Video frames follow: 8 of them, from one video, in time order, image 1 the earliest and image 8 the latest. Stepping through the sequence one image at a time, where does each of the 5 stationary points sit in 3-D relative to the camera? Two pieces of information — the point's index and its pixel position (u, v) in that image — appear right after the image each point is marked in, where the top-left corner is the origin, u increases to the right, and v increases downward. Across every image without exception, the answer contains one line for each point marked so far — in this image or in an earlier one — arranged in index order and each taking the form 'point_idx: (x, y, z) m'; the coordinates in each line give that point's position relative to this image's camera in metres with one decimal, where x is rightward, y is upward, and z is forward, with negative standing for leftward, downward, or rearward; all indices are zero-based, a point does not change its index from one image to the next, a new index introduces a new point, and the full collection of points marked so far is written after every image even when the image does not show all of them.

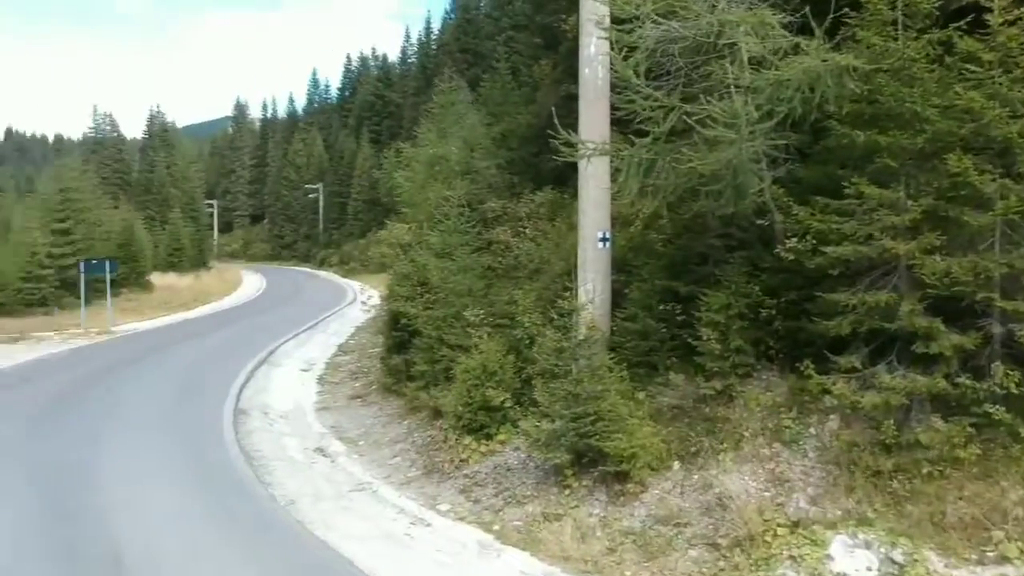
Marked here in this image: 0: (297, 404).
0: (-3.7, -2.0, +17.0) m
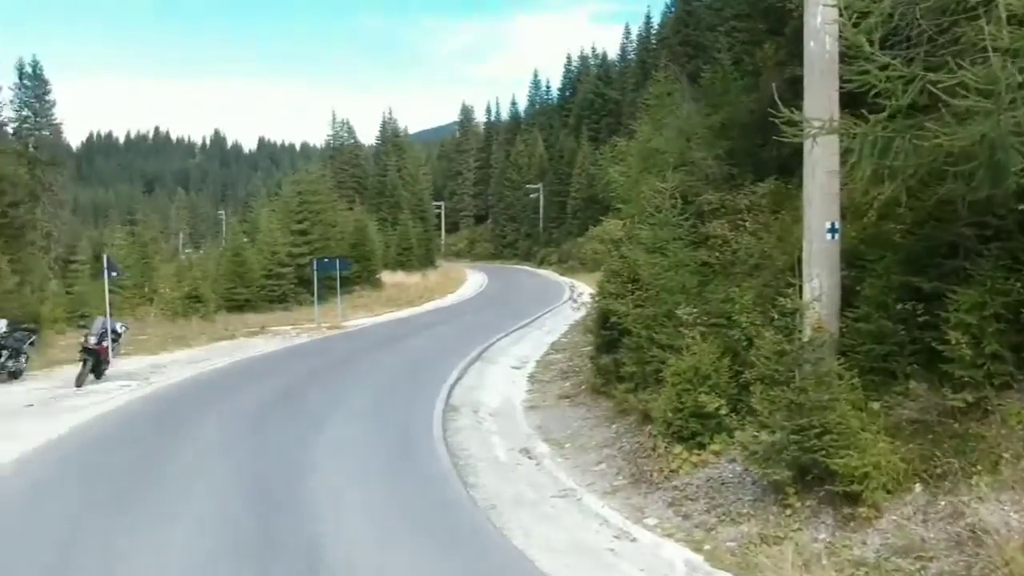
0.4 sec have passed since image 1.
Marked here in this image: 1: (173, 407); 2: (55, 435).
0: (-0.1, -1.9, +16.8) m
1: (-5.6, -1.9, +16.5) m
2: (-6.8, -2.0, +14.8) m
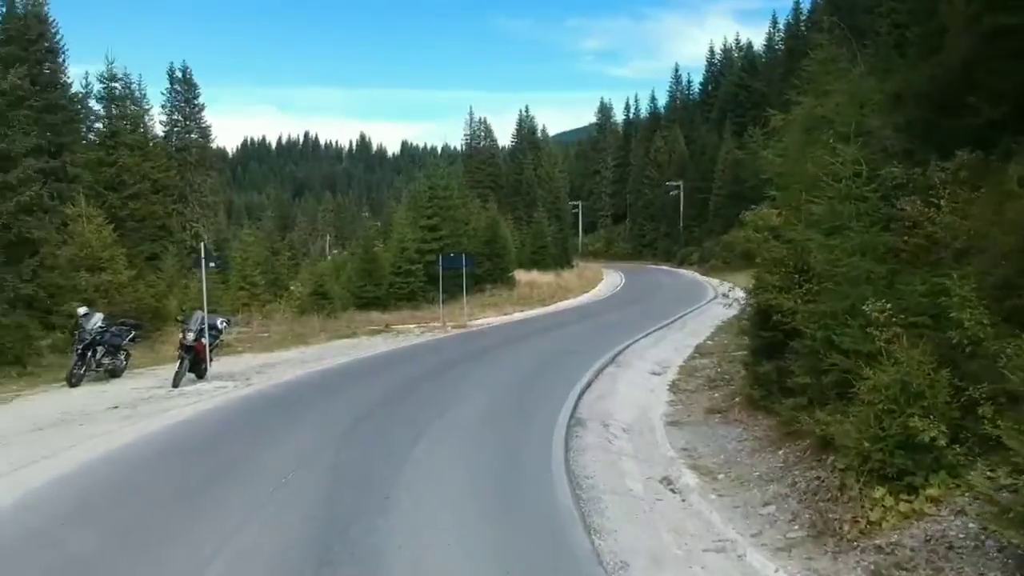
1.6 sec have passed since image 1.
0: (+1.9, -1.8, +14.1) m
1: (-3.6, -1.8, +14.6) m
2: (-5.0, -1.8, +13.1) m
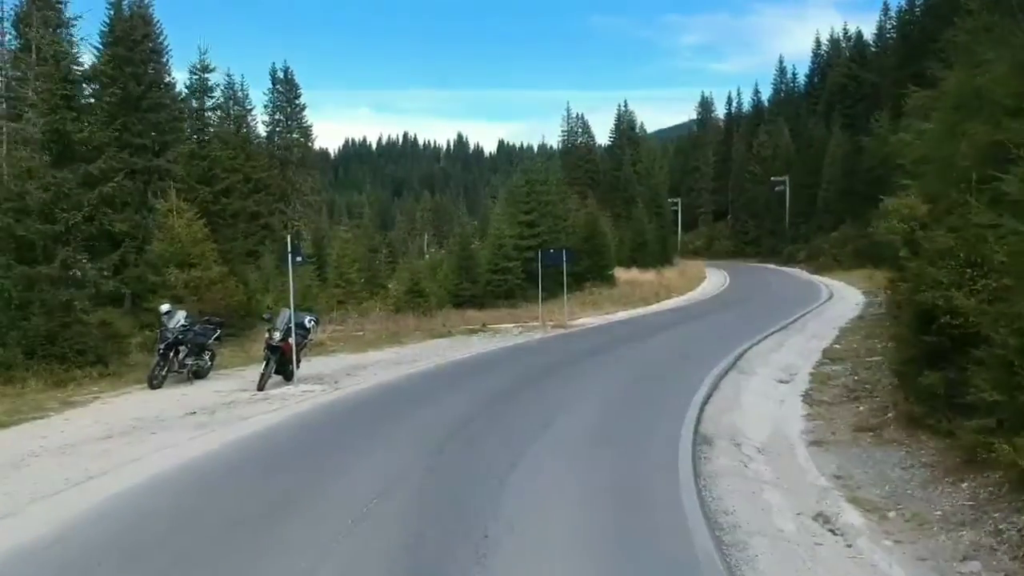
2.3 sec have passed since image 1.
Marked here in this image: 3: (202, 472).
0: (+3.3, -1.8, +12.2) m
1: (-2.1, -1.7, +13.2) m
2: (-3.7, -1.8, +11.9) m
3: (-3.1, -1.8, +9.8) m
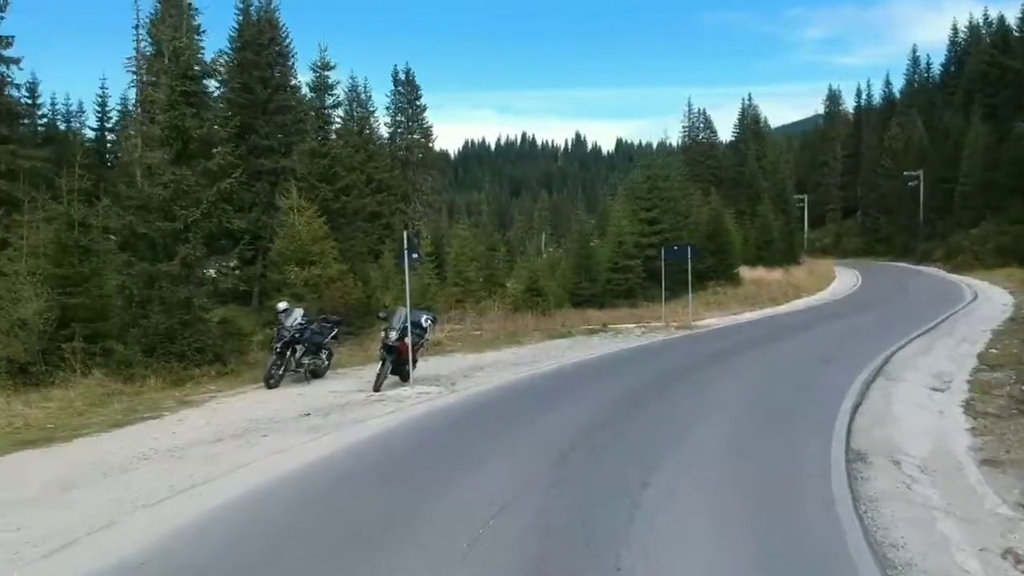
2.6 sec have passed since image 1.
0: (+4.8, -1.8, +10.9) m
1: (-0.6, -1.7, +12.5) m
2: (-2.2, -1.7, +11.4) m
3: (-1.9, -1.8, +9.2) m
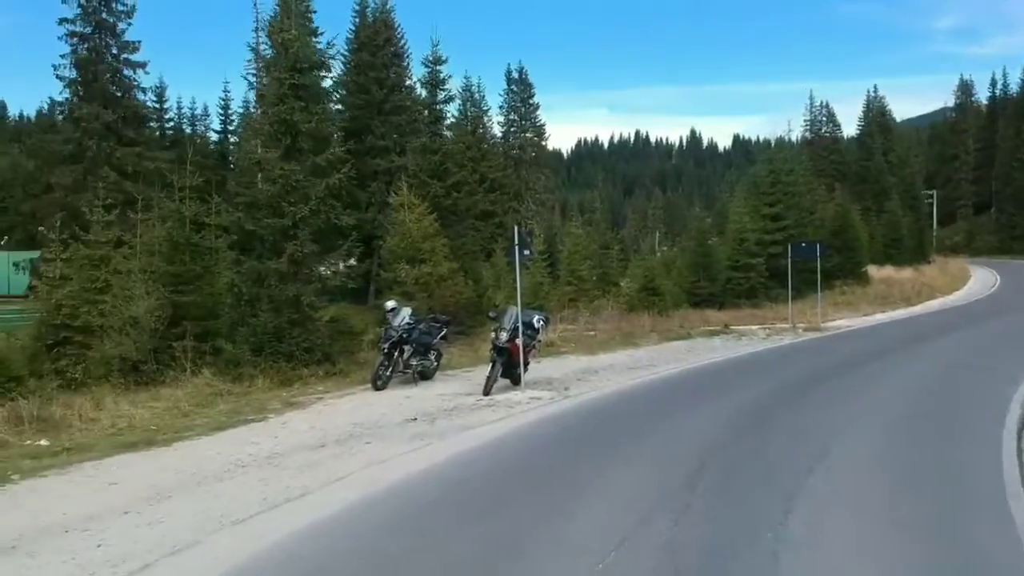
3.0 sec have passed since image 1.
0: (+5.9, -1.8, +9.4) m
1: (+0.8, -1.7, +11.6) m
2: (-1.0, -1.7, +10.6) m
3: (-0.8, -1.8, +8.5) m
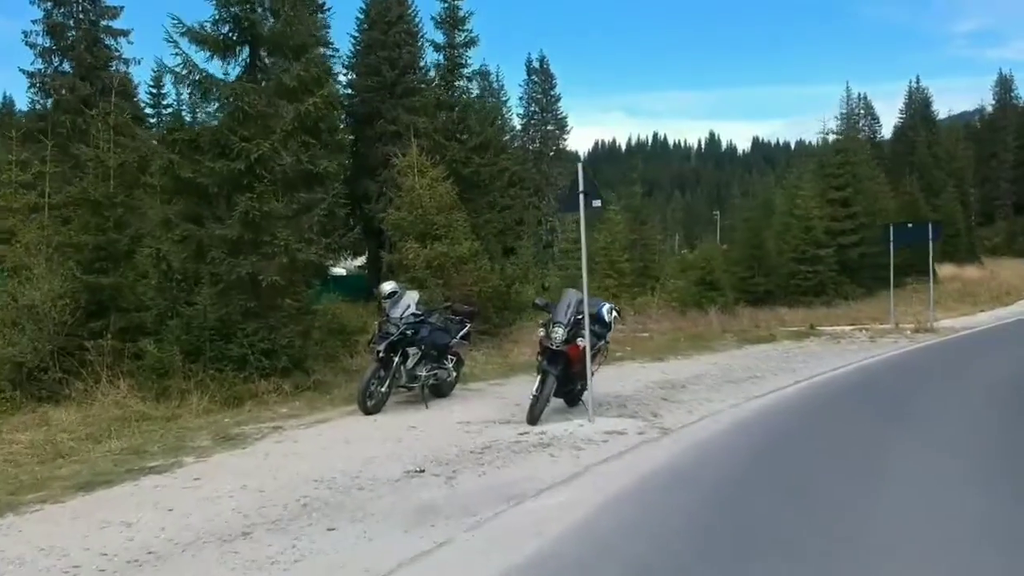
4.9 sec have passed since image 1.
0: (+6.4, -1.5, +4.1) m
1: (+1.4, -1.4, +6.5) m
2: (-0.4, -1.4, +5.5) m
3: (-0.4, -1.5, +3.4) m
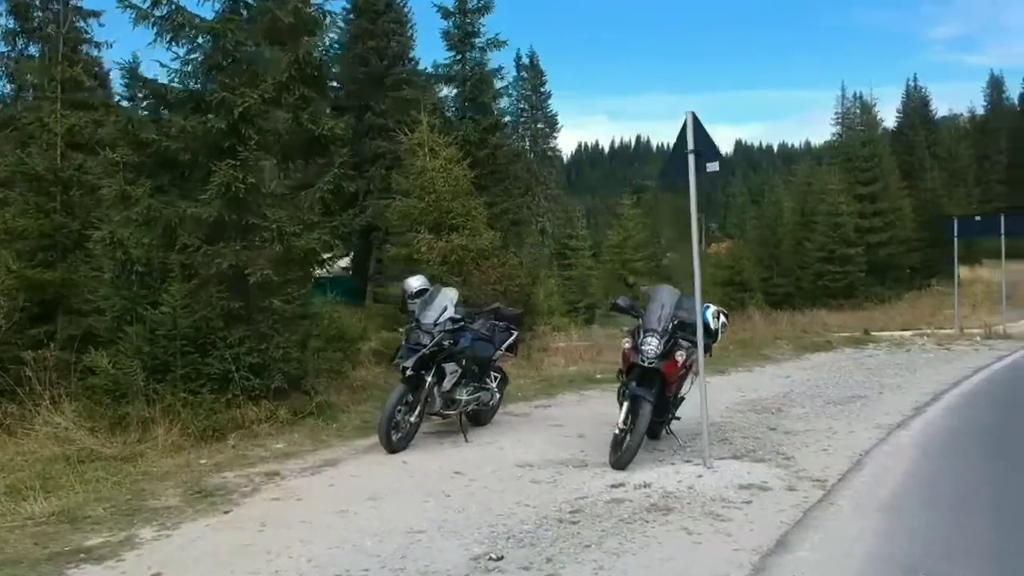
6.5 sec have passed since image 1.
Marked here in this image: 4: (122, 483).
0: (+7.1, -1.5, +1.7) m
1: (+2.0, -1.3, +4.0) m
2: (+0.2, -1.4, +3.0) m
3: (+0.3, -1.4, +0.8) m
4: (-2.7, -1.3, +6.8) m
